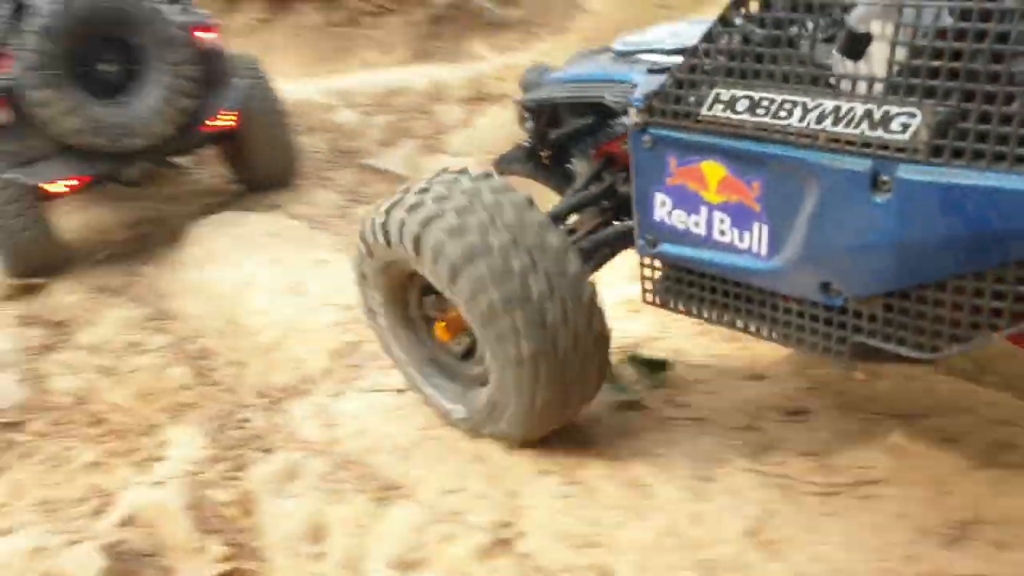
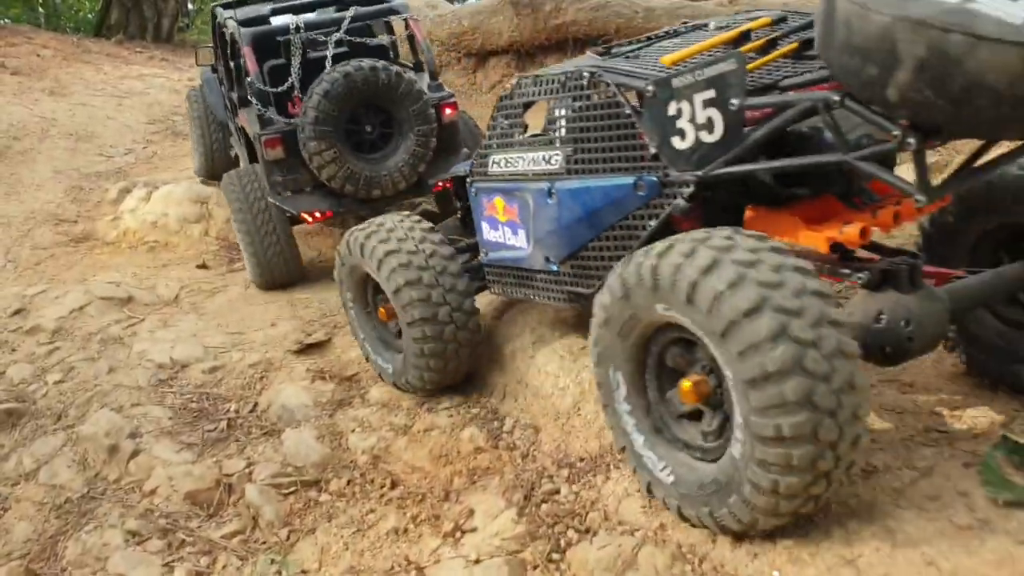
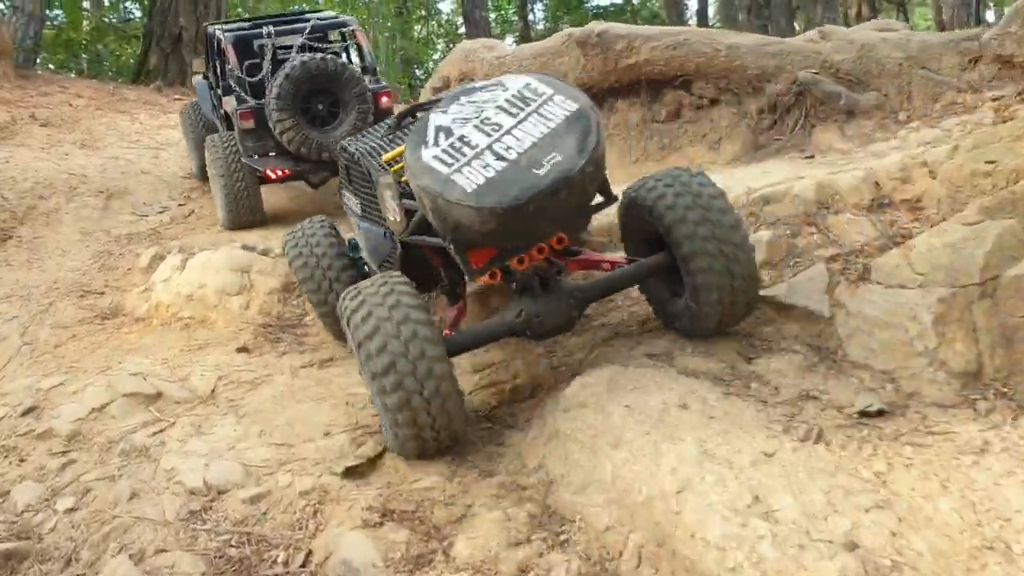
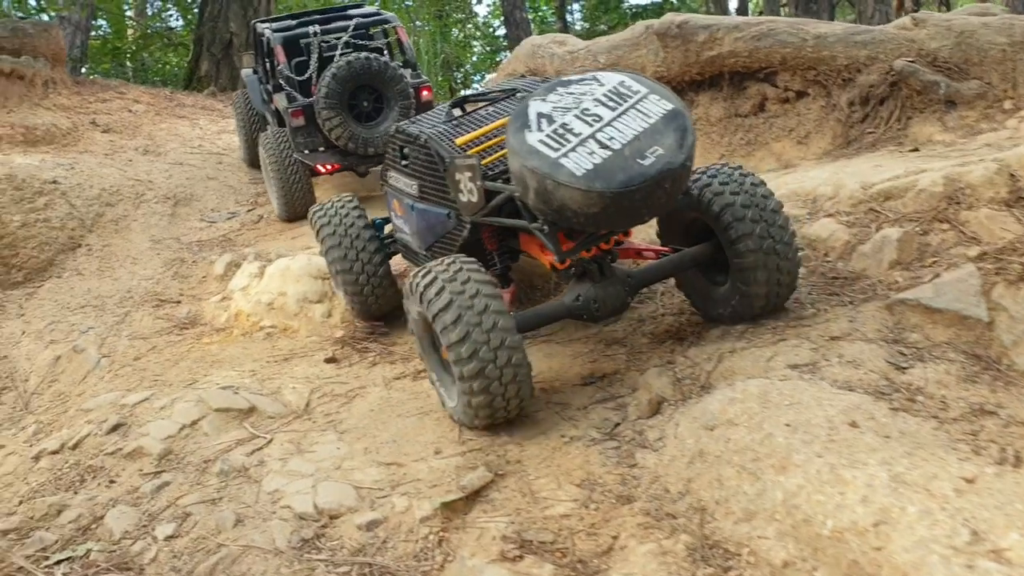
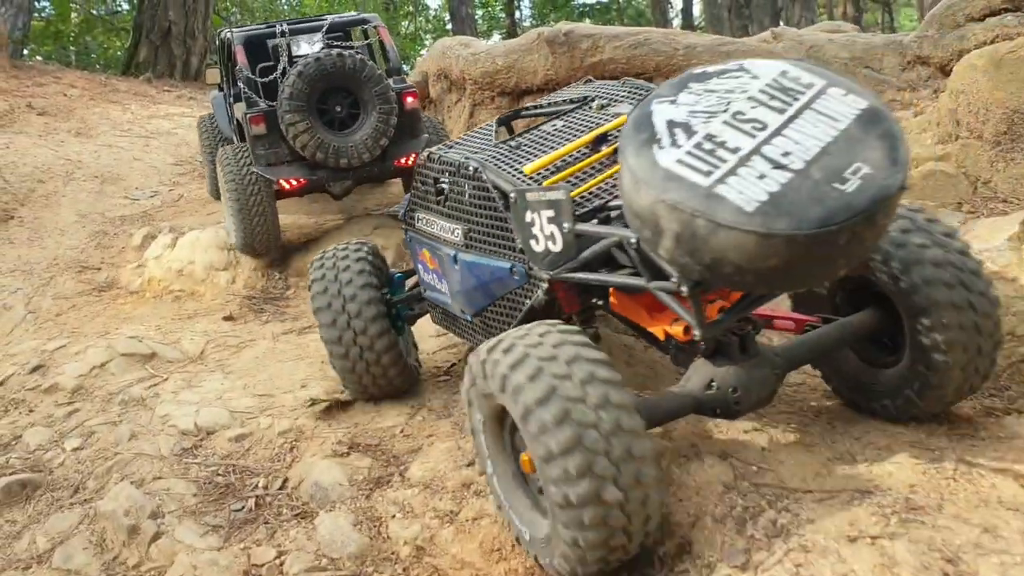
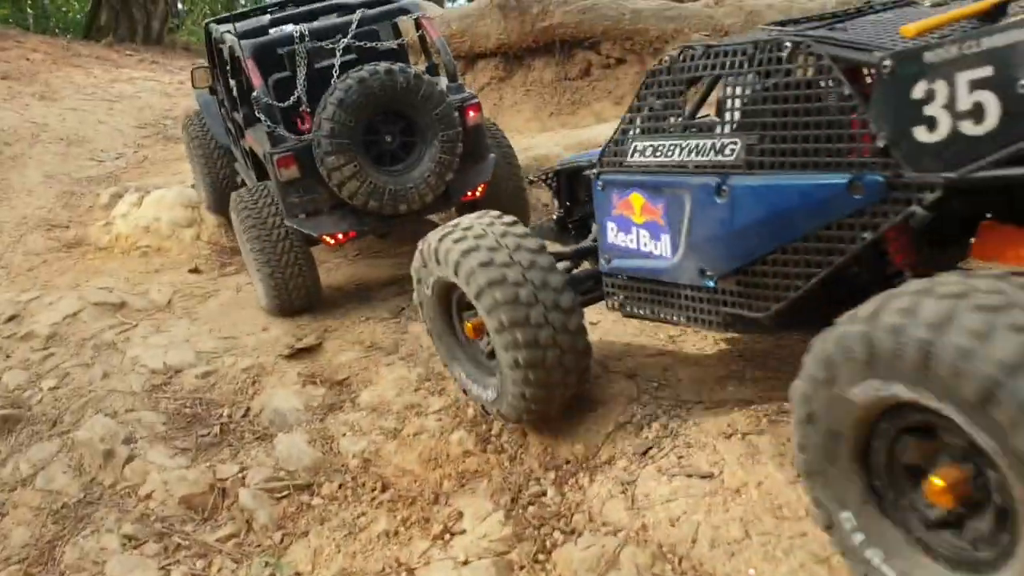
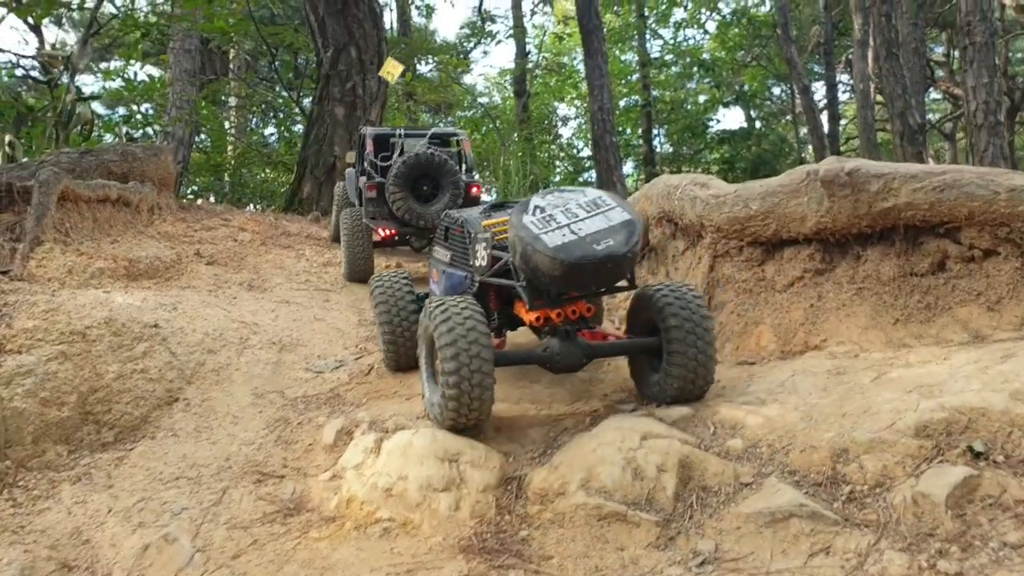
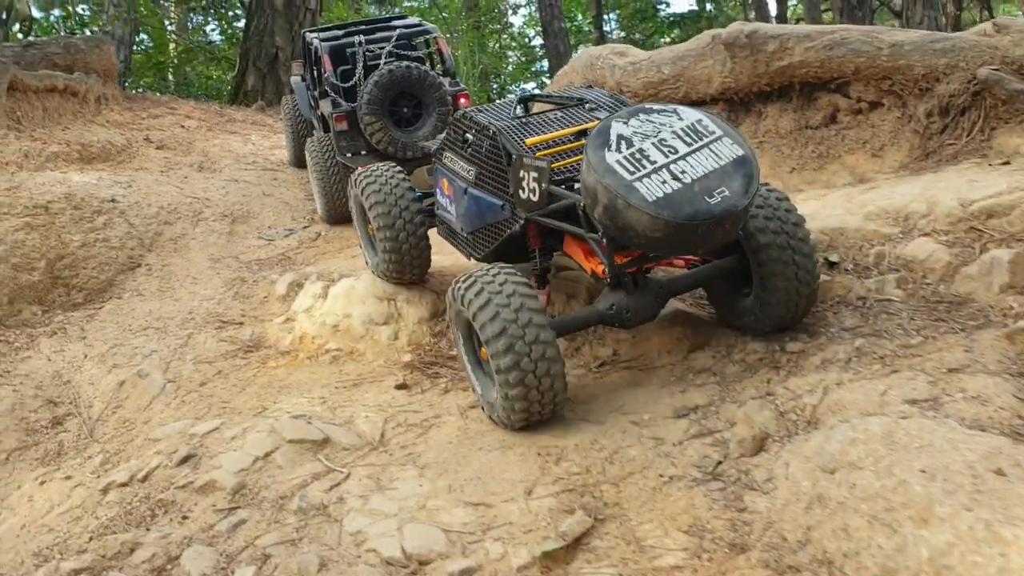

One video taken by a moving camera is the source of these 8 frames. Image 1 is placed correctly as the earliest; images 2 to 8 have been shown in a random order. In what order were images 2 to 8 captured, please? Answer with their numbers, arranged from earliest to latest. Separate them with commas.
6, 2, 5, 3, 4, 8, 7
